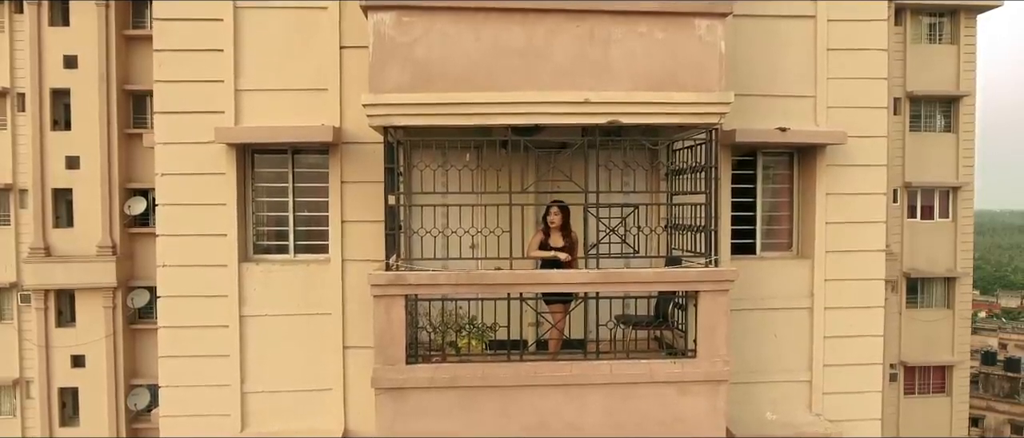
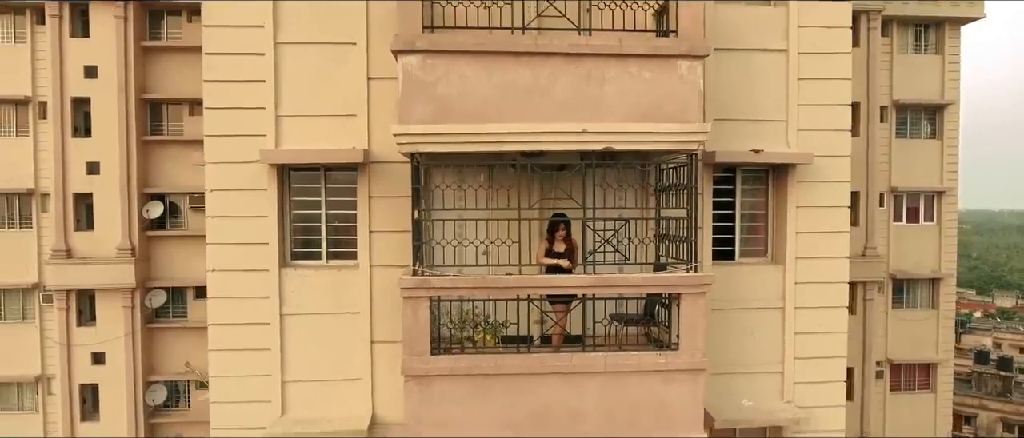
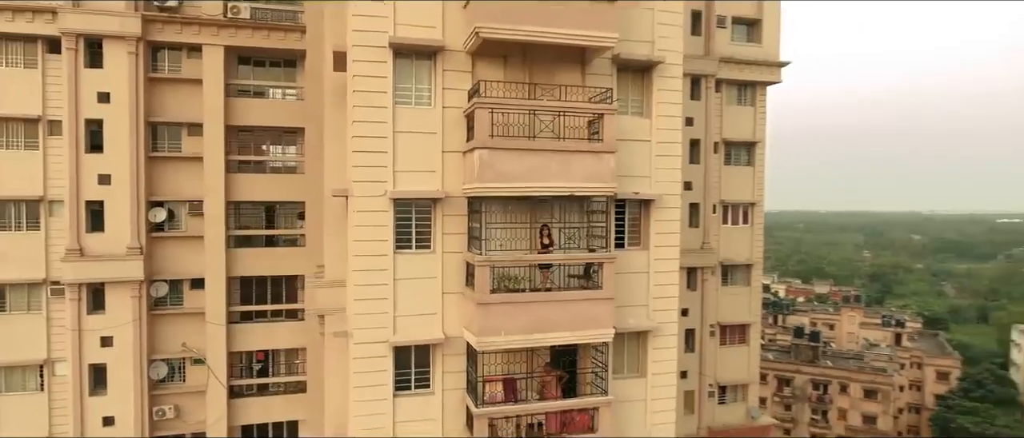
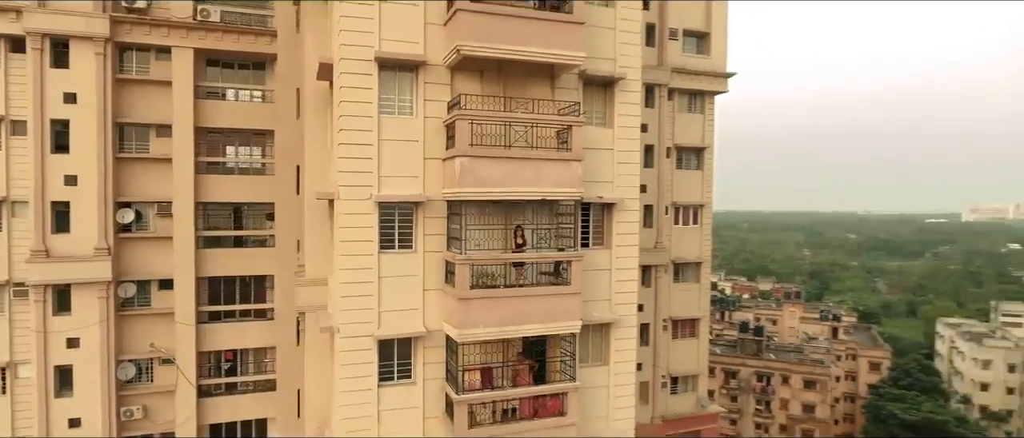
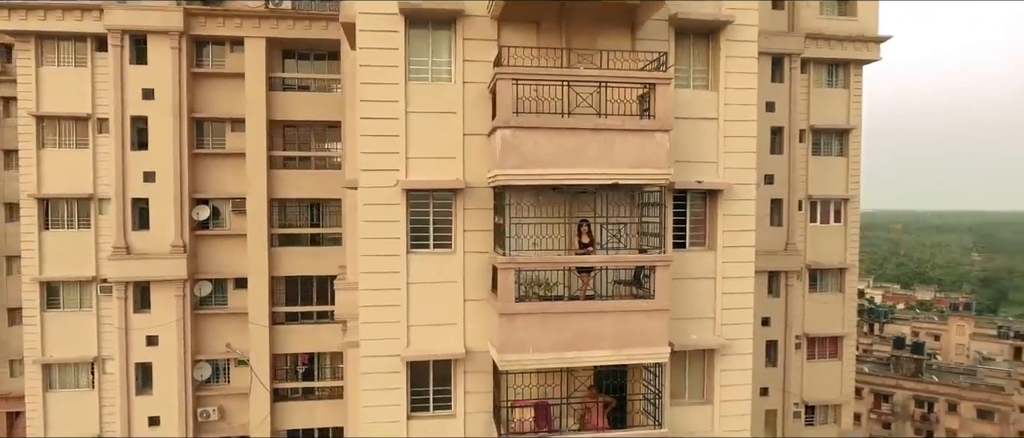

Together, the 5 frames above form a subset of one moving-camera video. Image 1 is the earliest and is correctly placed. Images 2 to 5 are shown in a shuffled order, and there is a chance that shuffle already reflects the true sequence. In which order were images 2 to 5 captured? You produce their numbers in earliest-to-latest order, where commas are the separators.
2, 5, 3, 4
